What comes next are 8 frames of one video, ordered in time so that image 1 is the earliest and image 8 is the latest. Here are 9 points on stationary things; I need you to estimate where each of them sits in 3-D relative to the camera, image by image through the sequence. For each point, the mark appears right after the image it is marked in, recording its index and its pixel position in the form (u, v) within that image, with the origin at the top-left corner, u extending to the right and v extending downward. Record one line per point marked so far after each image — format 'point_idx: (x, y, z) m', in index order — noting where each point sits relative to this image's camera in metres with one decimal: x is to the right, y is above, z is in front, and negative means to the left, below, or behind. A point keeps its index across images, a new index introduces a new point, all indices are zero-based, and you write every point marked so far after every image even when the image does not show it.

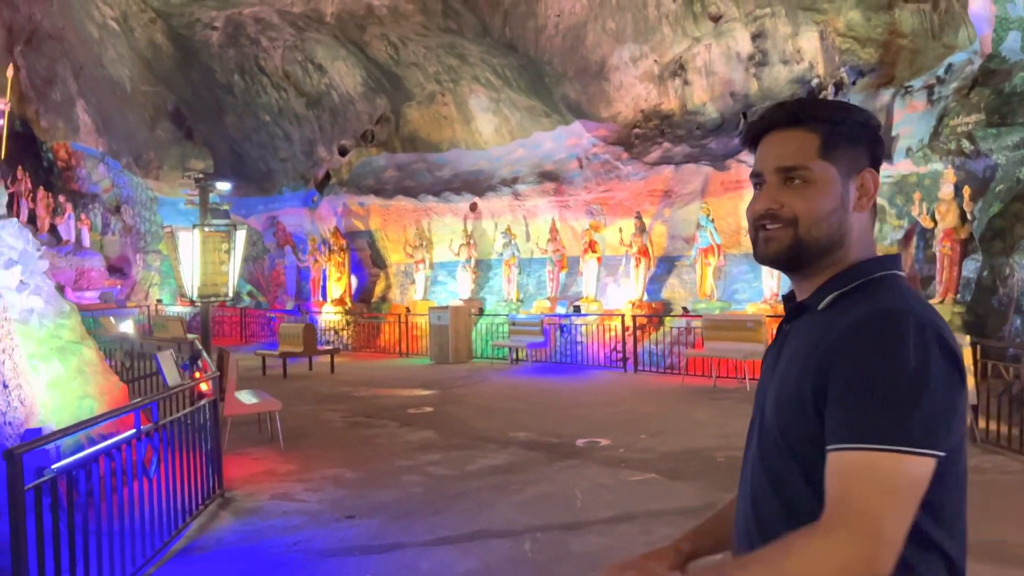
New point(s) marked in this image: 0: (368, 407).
0: (-2.2, -1.8, +12.7) m
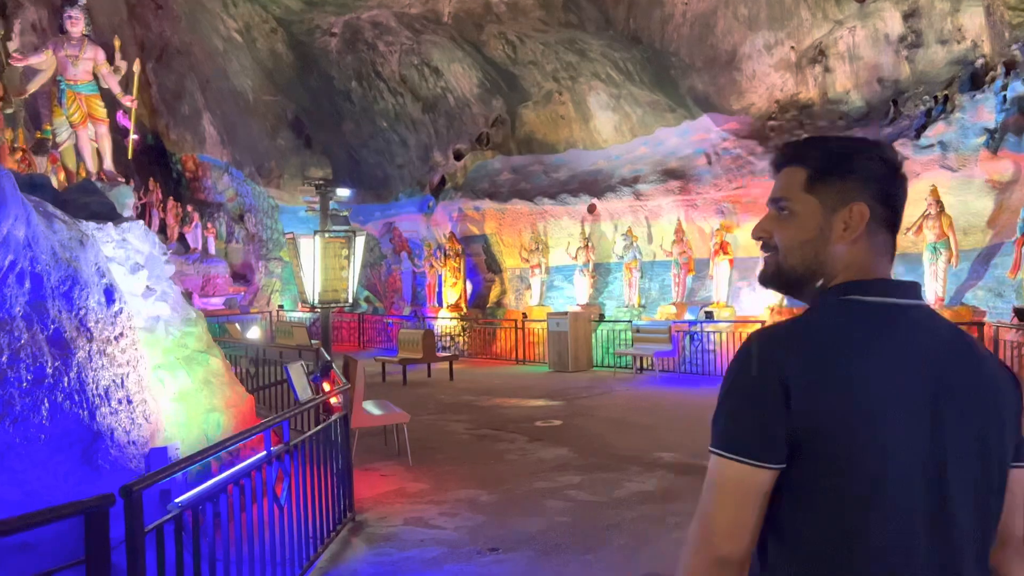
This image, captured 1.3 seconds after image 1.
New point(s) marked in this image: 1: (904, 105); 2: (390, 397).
0: (-0.3, -1.9, +12.0) m
1: (+7.8, +3.6, +16.2) m
2: (-2.2, -2.0, +14.7) m
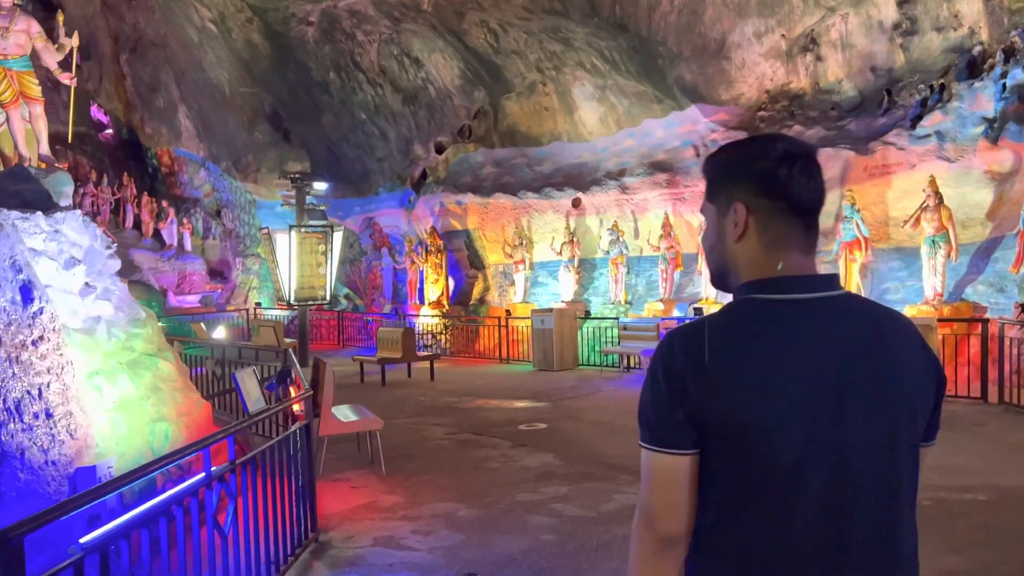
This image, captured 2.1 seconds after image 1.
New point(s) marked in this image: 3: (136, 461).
0: (-0.5, -1.9, +11.4) m
1: (+7.5, +3.7, +15.7) m
2: (-2.5, -1.9, +14.1) m
3: (-2.7, -1.2, +5.8) m
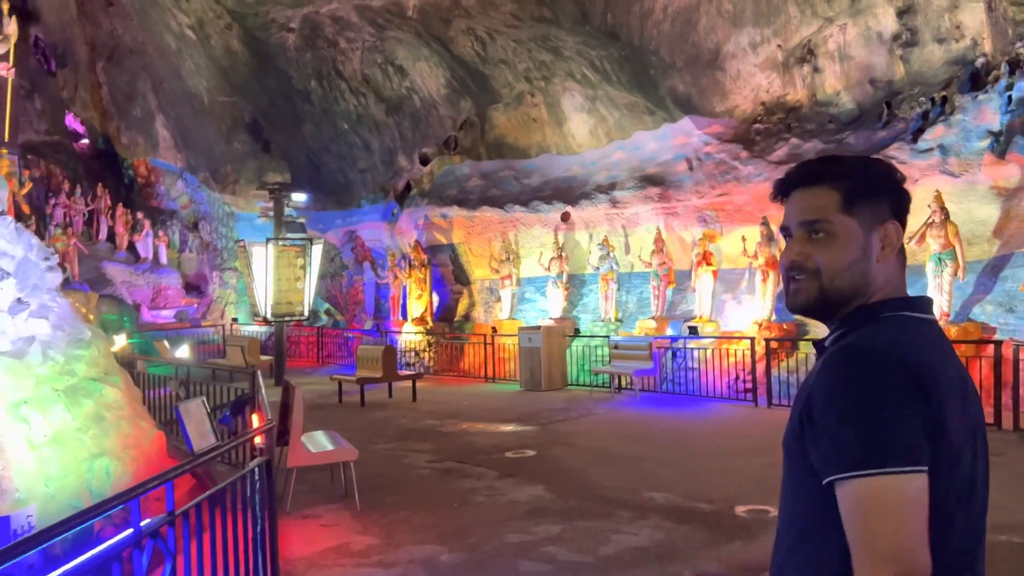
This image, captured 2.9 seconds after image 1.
0: (-0.7, -2.1, +10.7) m
1: (+7.3, +3.4, +15.2) m
2: (-2.8, -2.2, +13.3) m
3: (-2.7, -1.3, +5.0) m
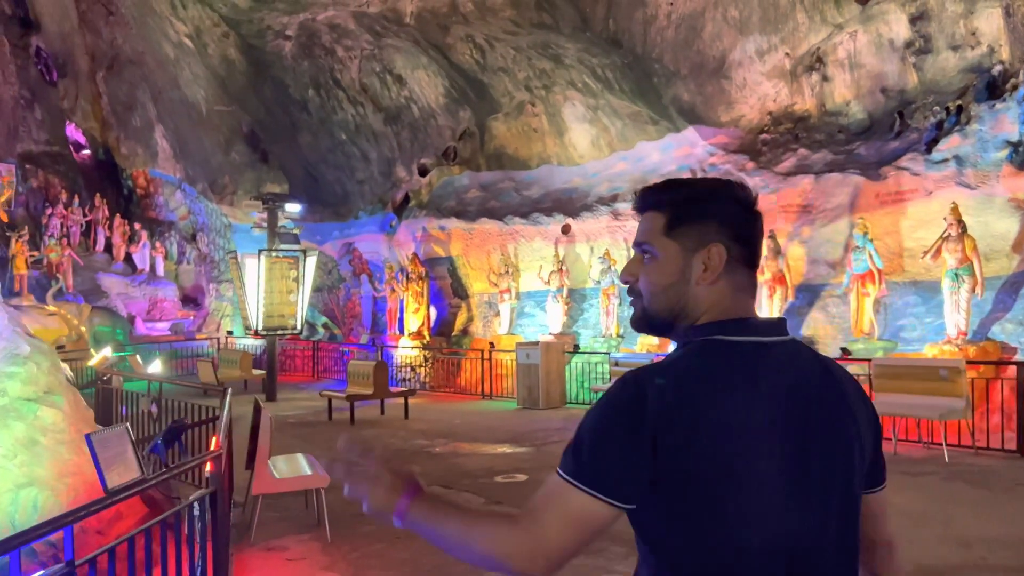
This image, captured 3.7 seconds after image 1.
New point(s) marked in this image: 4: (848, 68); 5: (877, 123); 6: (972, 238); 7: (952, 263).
0: (-0.8, -2.3, +10.1) m
1: (+7.2, +3.1, +14.6) m
2: (-2.9, -2.4, +12.7) m
3: (-2.9, -1.4, +4.4) m
4: (+6.3, +4.1, +15.2) m
5: (+6.9, +3.1, +15.3) m
6: (+6.8, +0.7, +11.9) m
7: (+6.5, +0.4, +11.9) m
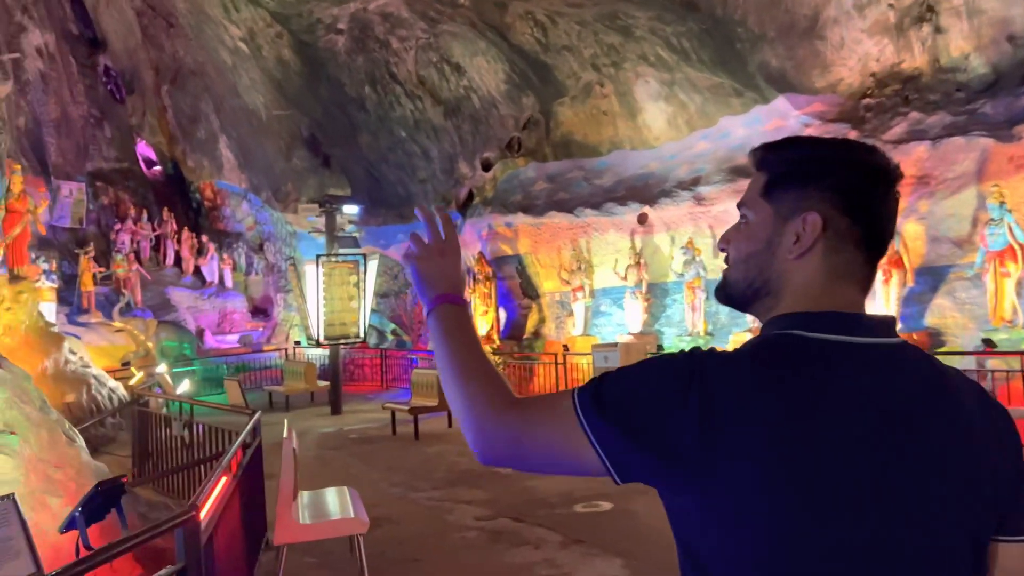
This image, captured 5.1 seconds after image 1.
0: (+0.1, -2.2, +8.7) m
1: (+8.3, +3.4, +12.5) m
2: (-1.7, -2.4, +11.5) m
3: (-2.6, -1.4, +3.3) m
4: (+7.4, +4.4, +13.2) m
5: (+8.0, +3.4, +13.1) m
6: (+7.7, +1.1, +9.9) m
7: (+7.4, +0.7, +9.9) m
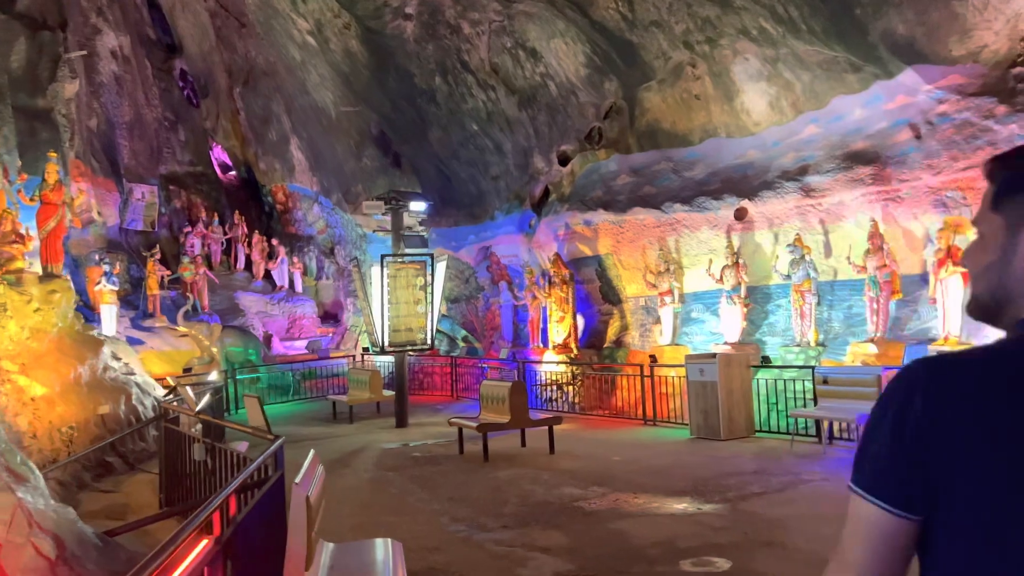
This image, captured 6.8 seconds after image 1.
0: (+0.8, -2.2, +7.0) m
1: (+9.4, +3.4, +10.1) m
2: (-0.7, -2.5, +9.9) m
3: (-2.3, -1.4, +1.9) m
4: (+8.6, +4.4, +10.9) m
5: (+9.1, +3.4, +10.8) m
6: (+8.5, +1.0, +7.5) m
7: (+8.2, +0.7, +7.5) m
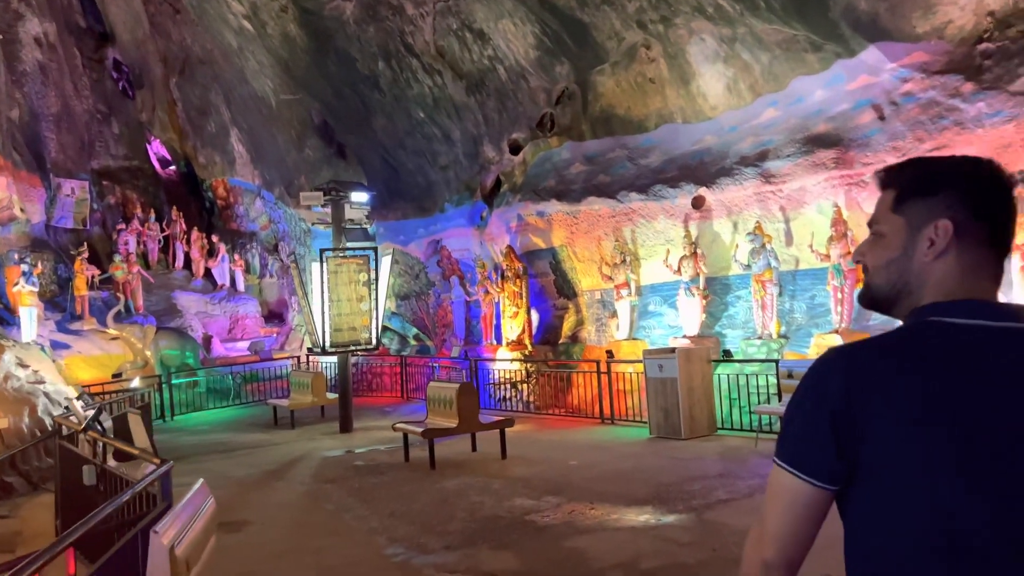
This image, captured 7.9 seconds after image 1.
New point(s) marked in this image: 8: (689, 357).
0: (+0.4, -2.1, +6.2) m
1: (+8.7, +3.6, +9.7) m
2: (-1.3, -2.4, +9.1) m
3: (-2.5, -1.4, +0.9) m
4: (+7.8, +4.6, +10.5) m
5: (+8.4, +3.6, +10.4) m
6: (+8.0, +1.2, +7.1) m
7: (+7.7, +0.8, +7.1) m
8: (+2.5, -1.0, +11.4) m
